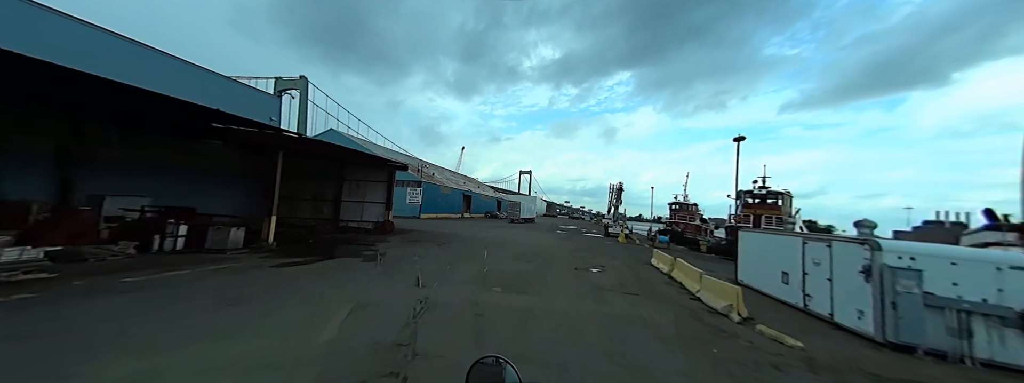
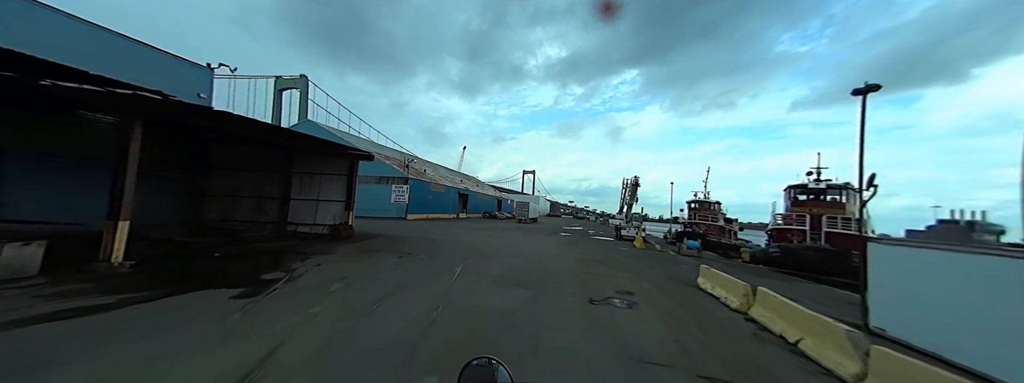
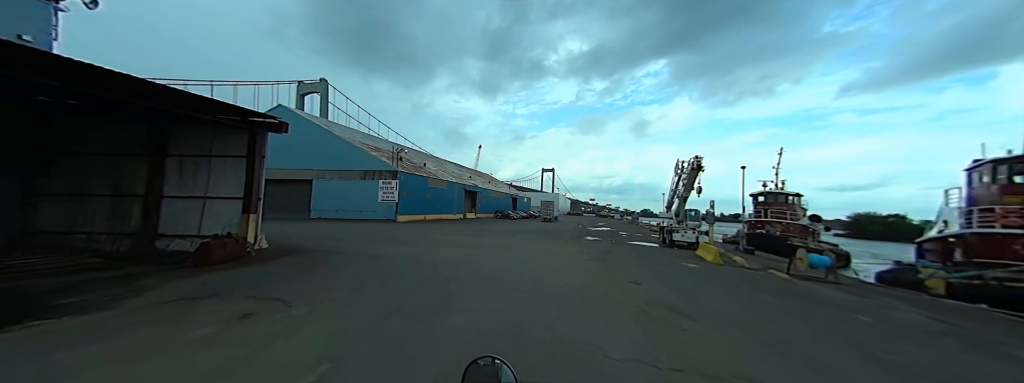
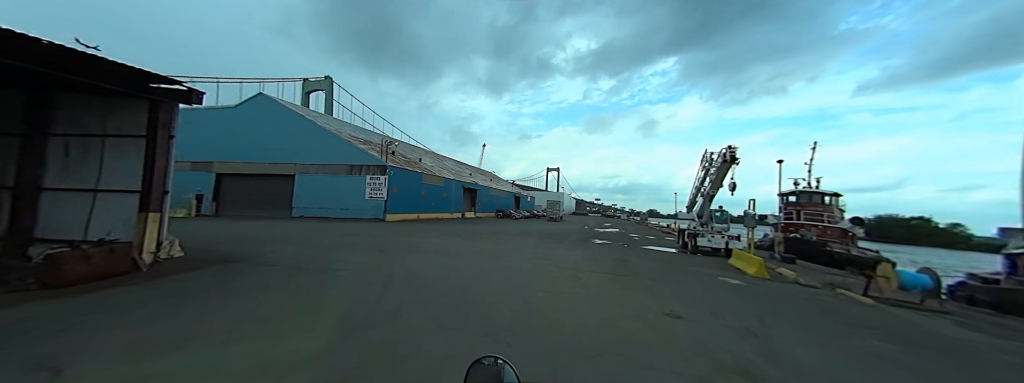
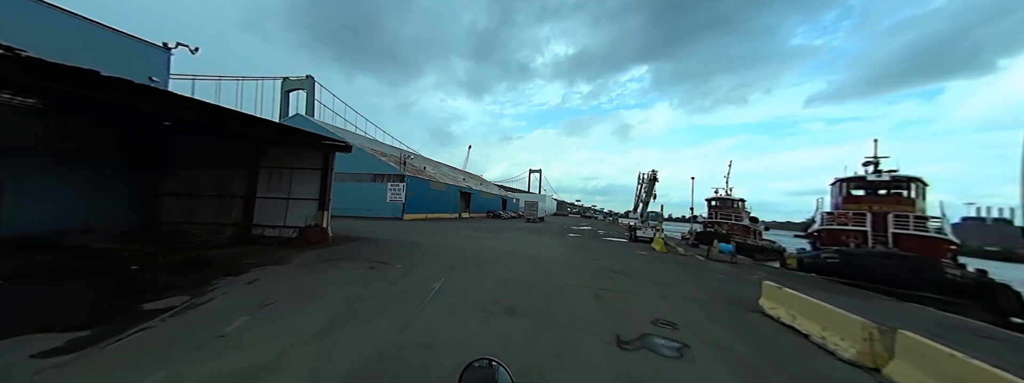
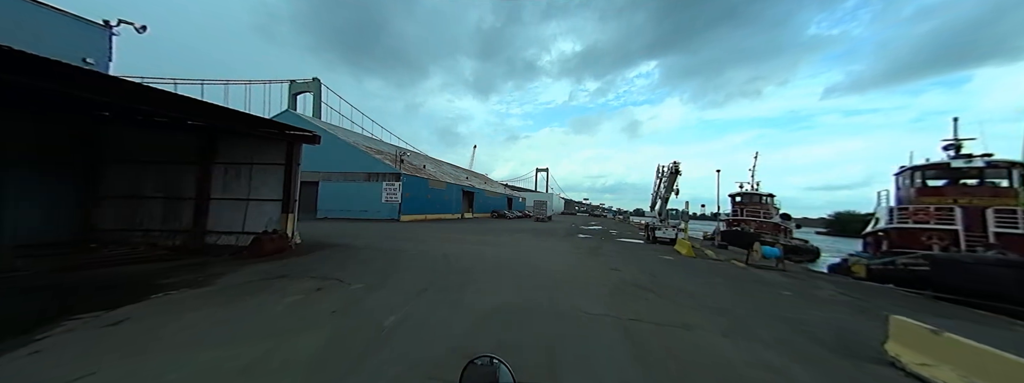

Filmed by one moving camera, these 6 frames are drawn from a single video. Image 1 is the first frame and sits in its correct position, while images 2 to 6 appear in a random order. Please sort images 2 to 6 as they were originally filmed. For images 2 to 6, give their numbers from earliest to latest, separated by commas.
2, 5, 6, 3, 4
